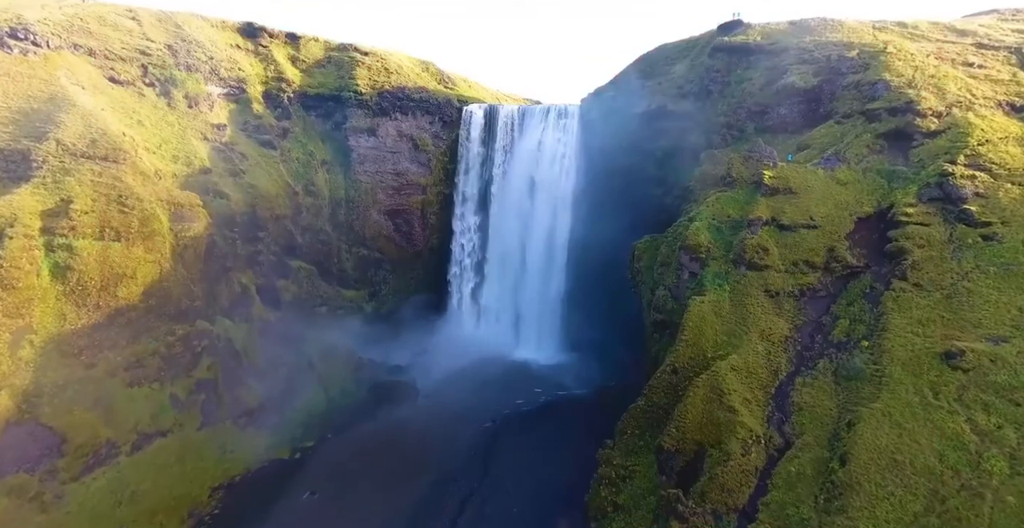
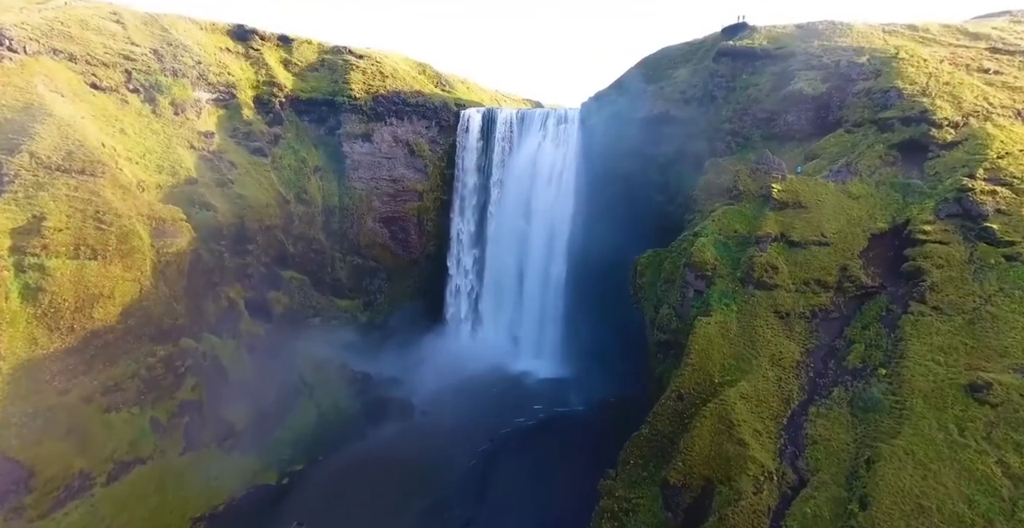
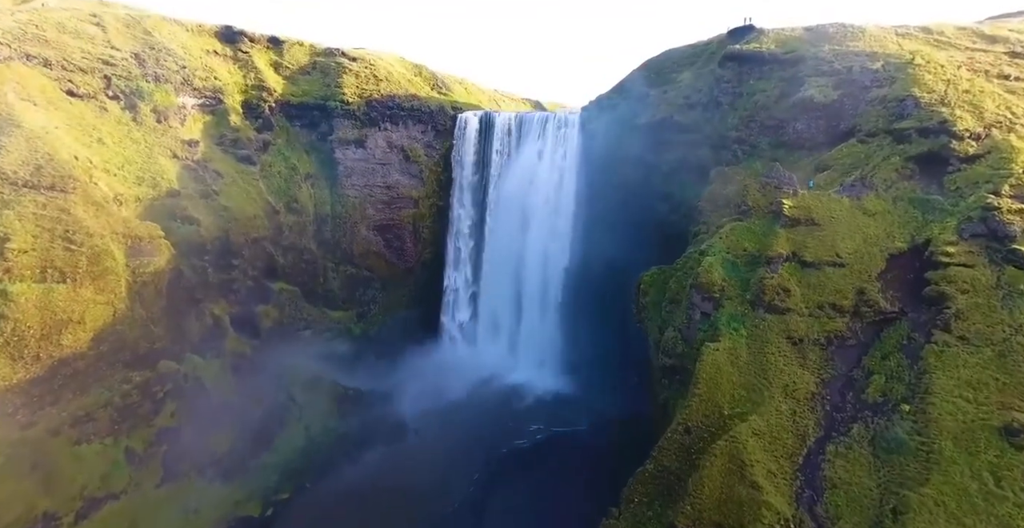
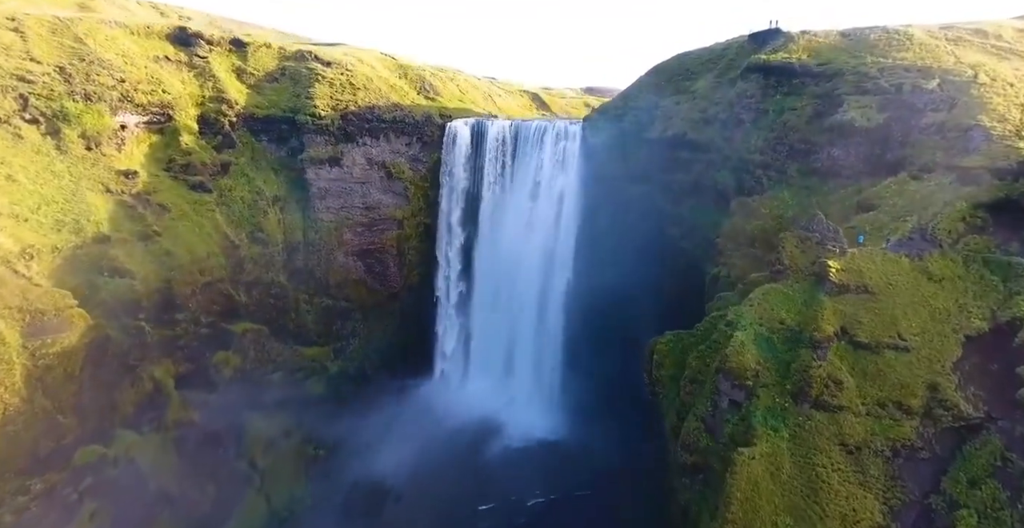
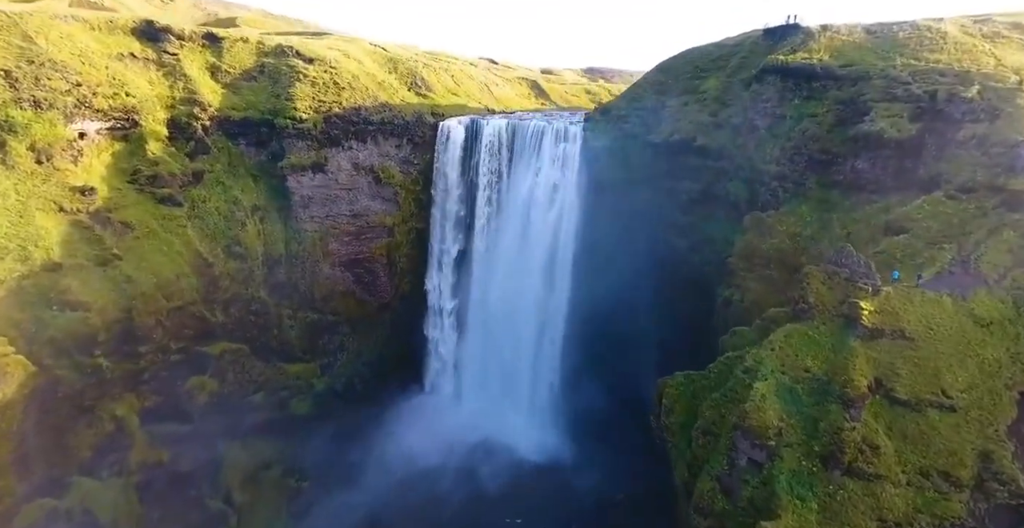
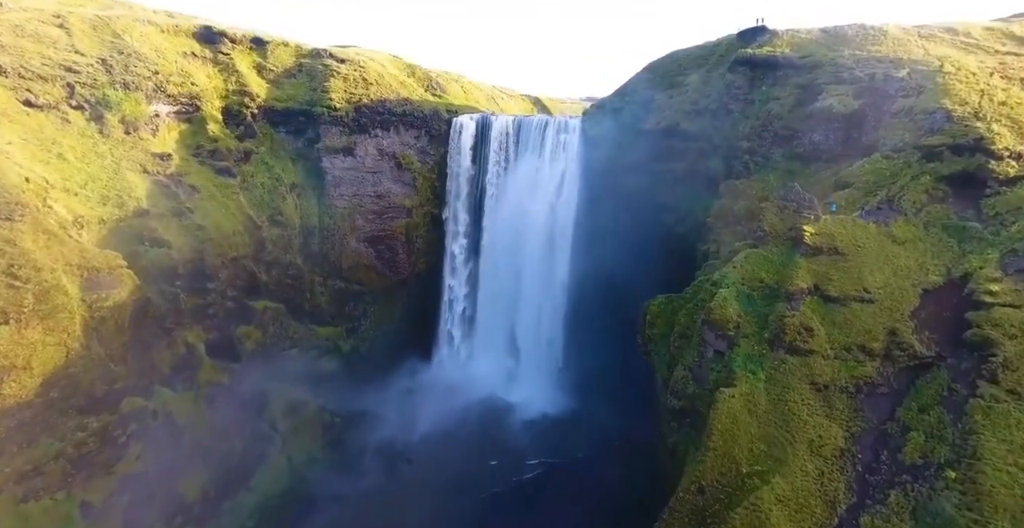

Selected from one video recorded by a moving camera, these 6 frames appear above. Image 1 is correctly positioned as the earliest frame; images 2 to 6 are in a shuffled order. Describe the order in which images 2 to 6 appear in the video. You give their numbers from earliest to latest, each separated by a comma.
2, 3, 6, 4, 5
